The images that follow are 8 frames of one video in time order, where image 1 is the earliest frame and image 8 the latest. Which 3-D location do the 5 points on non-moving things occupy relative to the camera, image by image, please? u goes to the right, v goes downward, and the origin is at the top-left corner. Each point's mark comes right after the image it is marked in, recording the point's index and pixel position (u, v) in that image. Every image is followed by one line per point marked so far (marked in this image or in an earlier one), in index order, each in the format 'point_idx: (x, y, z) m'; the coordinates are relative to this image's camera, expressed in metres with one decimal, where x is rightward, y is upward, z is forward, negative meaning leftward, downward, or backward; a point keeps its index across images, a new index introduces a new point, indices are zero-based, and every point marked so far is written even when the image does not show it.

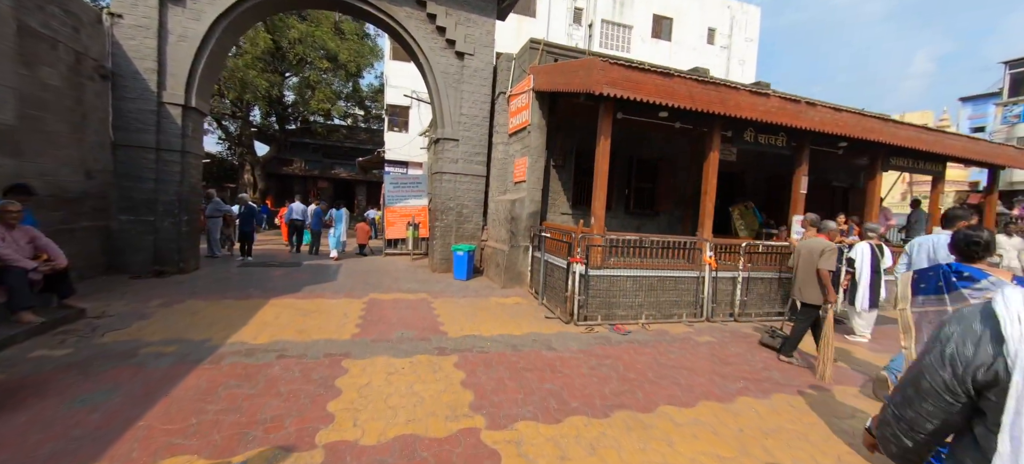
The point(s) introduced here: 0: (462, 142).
0: (-1.3, +2.2, +9.5) m
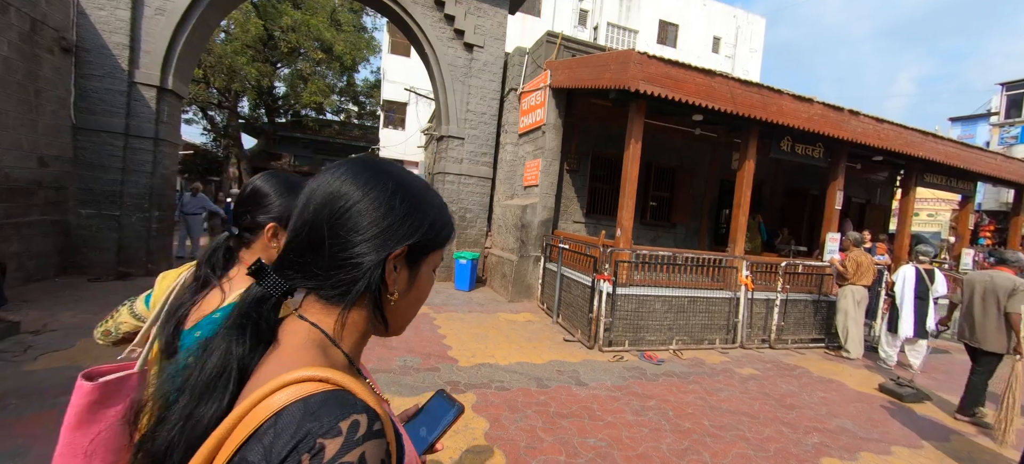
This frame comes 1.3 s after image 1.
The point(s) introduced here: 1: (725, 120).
0: (-1.0, +2.1, +8.7) m
1: (+3.5, +1.8, +6.2) m
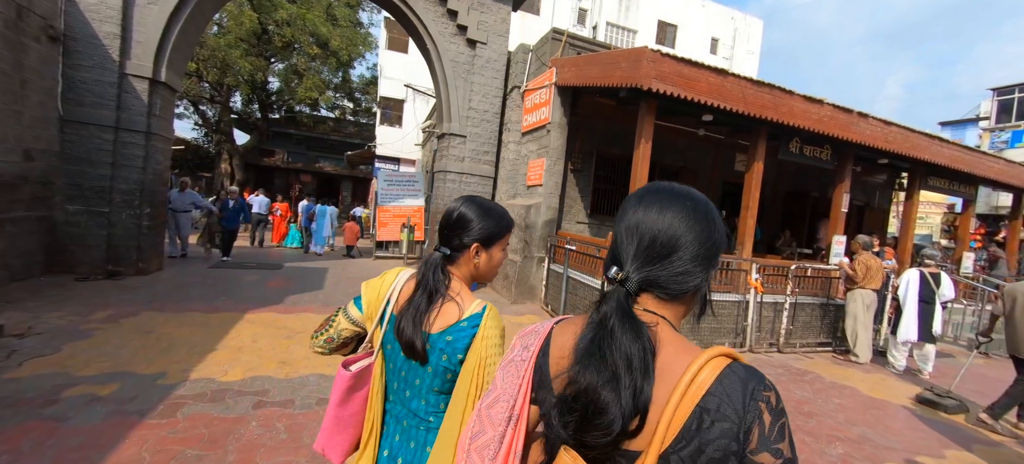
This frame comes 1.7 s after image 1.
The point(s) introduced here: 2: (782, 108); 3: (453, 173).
0: (-1.0, +2.1, +8.6) m
1: (+3.6, +1.8, +6.1) m
2: (+4.0, +1.8, +5.7) m
3: (-1.3, +1.3, +8.5) m
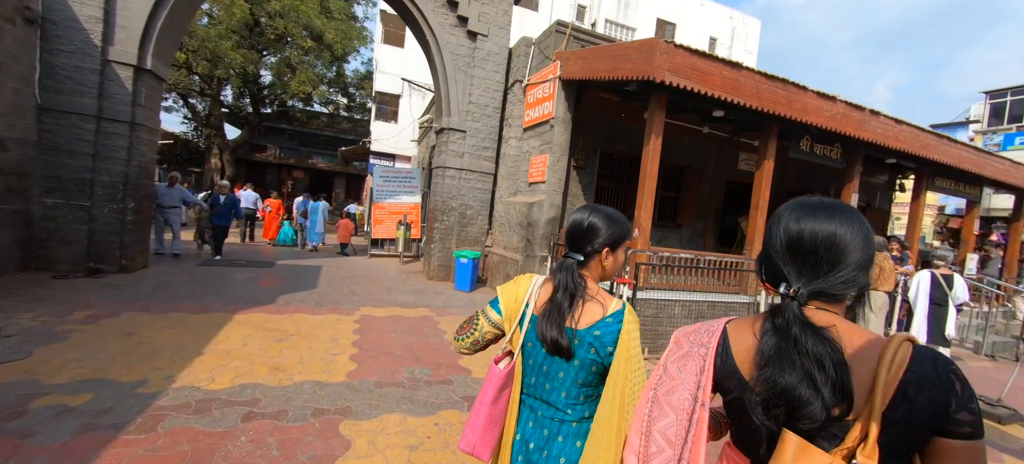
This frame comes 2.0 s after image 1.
0: (-0.9, +2.1, +8.3) m
1: (+3.6, +1.8, +5.9) m
2: (+4.1, +1.8, +5.5) m
3: (-1.3, +1.4, +8.2) m
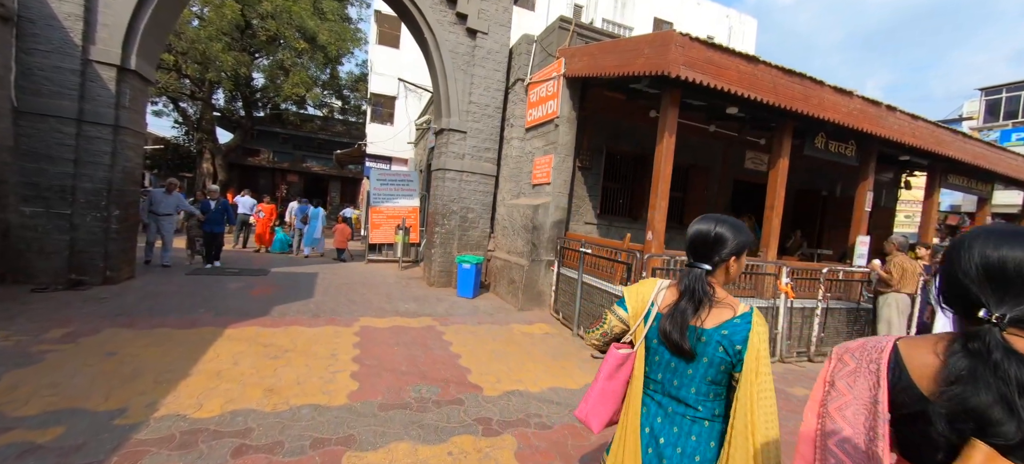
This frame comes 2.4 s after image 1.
0: (-0.9, +2.1, +8.1) m
1: (+3.7, +1.8, +5.7) m
2: (+4.2, +1.8, +5.3) m
3: (-1.2, +1.3, +8.0) m
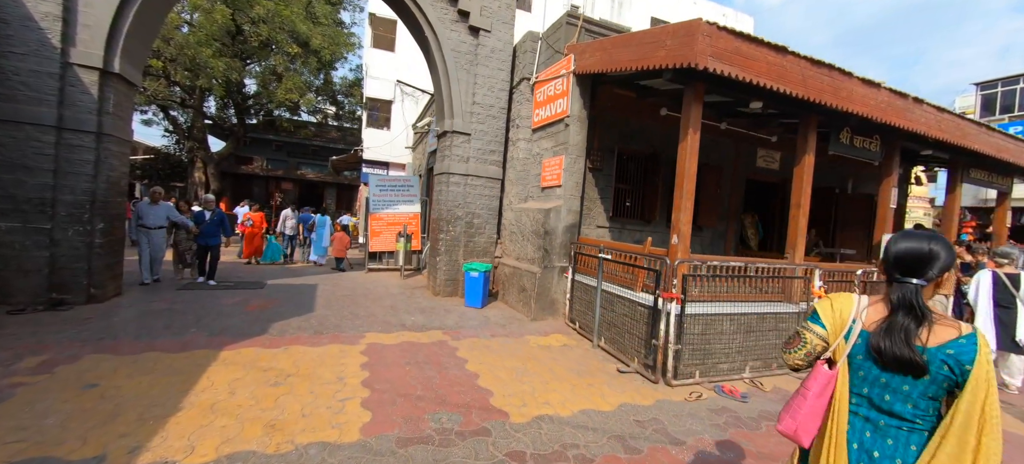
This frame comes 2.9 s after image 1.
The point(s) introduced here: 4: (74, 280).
0: (-0.8, +1.9, +7.7) m
1: (+3.9, +1.7, +5.4) m
2: (+4.3, +1.8, +5.0) m
3: (-1.1, +1.1, +7.6) m
4: (-6.3, -0.7, +5.5) m
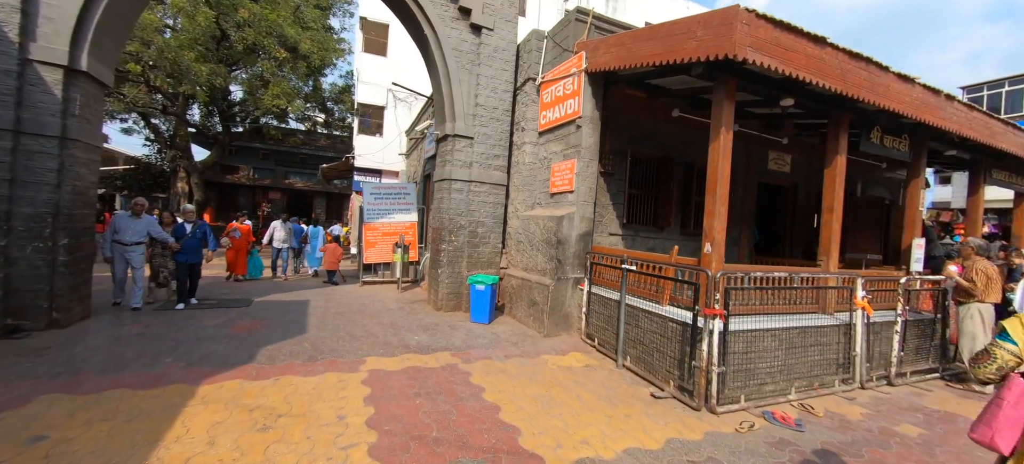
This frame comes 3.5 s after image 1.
0: (-0.7, +1.7, +7.3) m
1: (+4.0, +1.7, +5.1) m
2: (+4.5, +1.8, +4.7) m
3: (-1.0, +1.0, +7.1) m
4: (-6.1, -0.9, +4.8) m
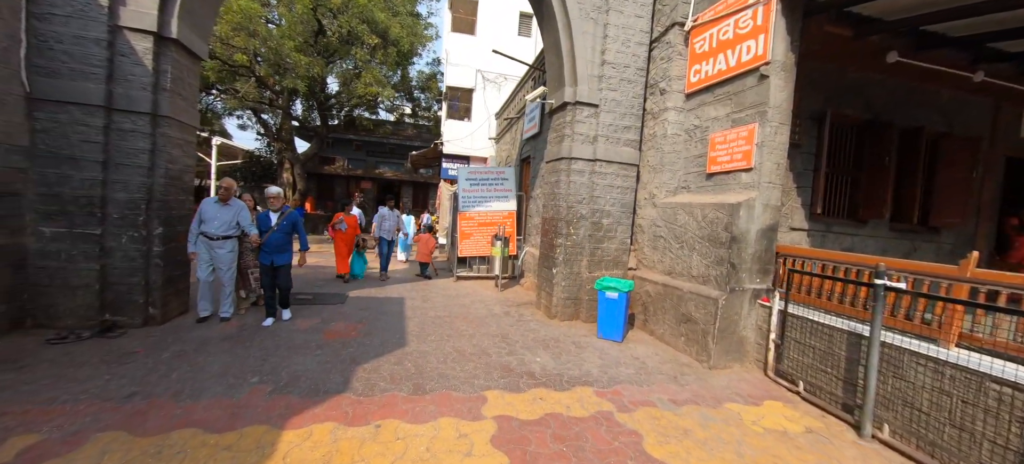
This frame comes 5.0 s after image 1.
0: (+1.4, +1.9, +5.8) m
1: (+5.6, +1.7, +2.7) m
2: (+6.0, +1.8, +2.3) m
3: (+1.0, +1.1, +5.7) m
4: (-4.4, -0.8, +4.4) m
